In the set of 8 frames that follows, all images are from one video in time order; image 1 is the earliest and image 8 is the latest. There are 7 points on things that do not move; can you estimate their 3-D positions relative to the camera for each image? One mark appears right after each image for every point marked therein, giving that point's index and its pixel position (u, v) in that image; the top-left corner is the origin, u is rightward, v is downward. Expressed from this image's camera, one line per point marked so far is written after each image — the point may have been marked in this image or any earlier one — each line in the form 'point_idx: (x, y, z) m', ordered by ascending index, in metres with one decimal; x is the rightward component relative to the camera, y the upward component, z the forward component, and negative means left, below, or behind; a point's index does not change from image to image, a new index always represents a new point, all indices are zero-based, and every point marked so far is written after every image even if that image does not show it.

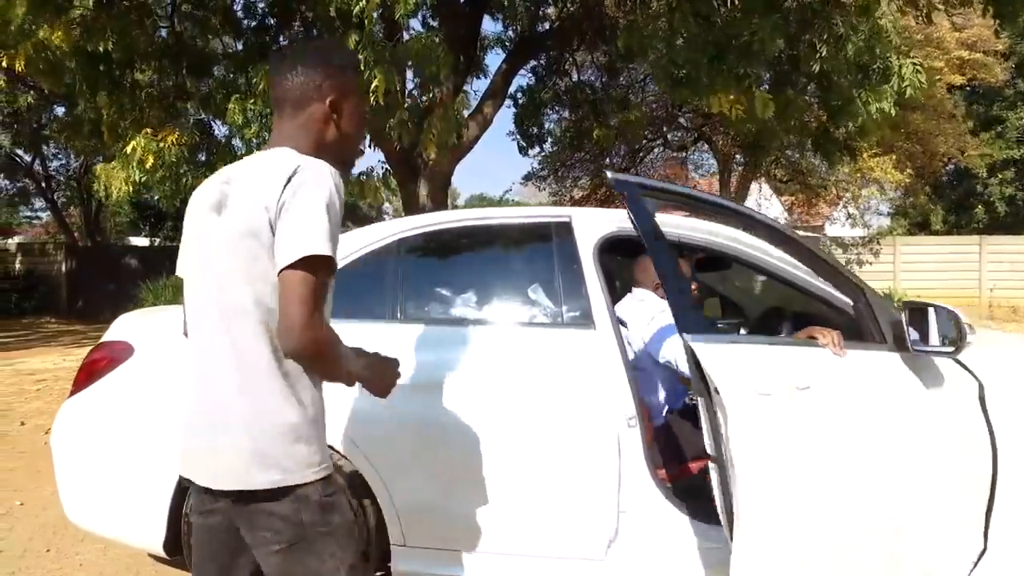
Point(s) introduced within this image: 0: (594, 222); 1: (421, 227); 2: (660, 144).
0: (+0.4, +0.4, +3.5) m
1: (-0.5, +0.3, +3.4) m
2: (+4.4, +4.3, +18.7) m
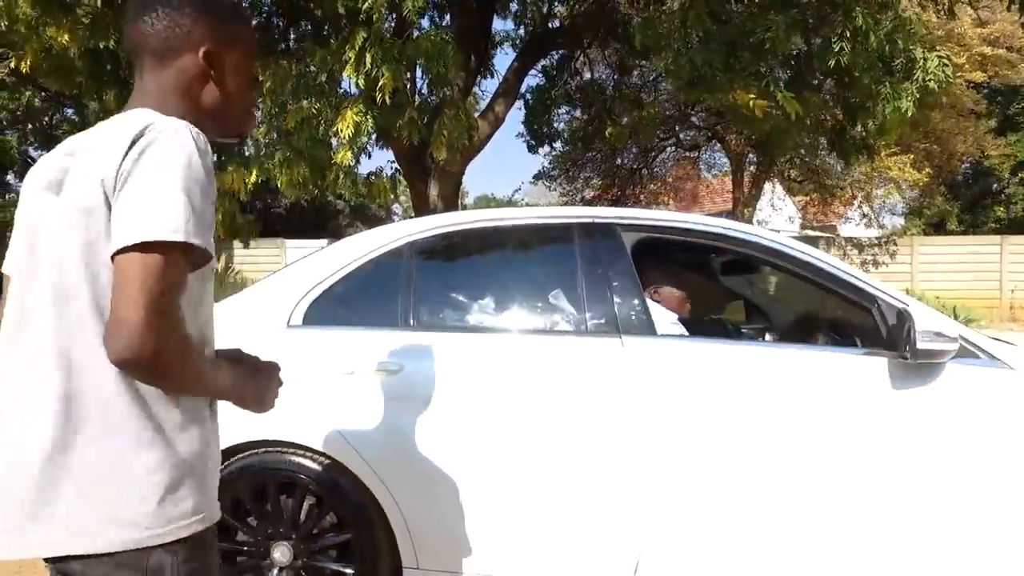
0: (+0.5, +0.3, +3.2) m
1: (-0.4, +0.3, +3.2) m
2: (+4.8, +4.2, +18.4) m
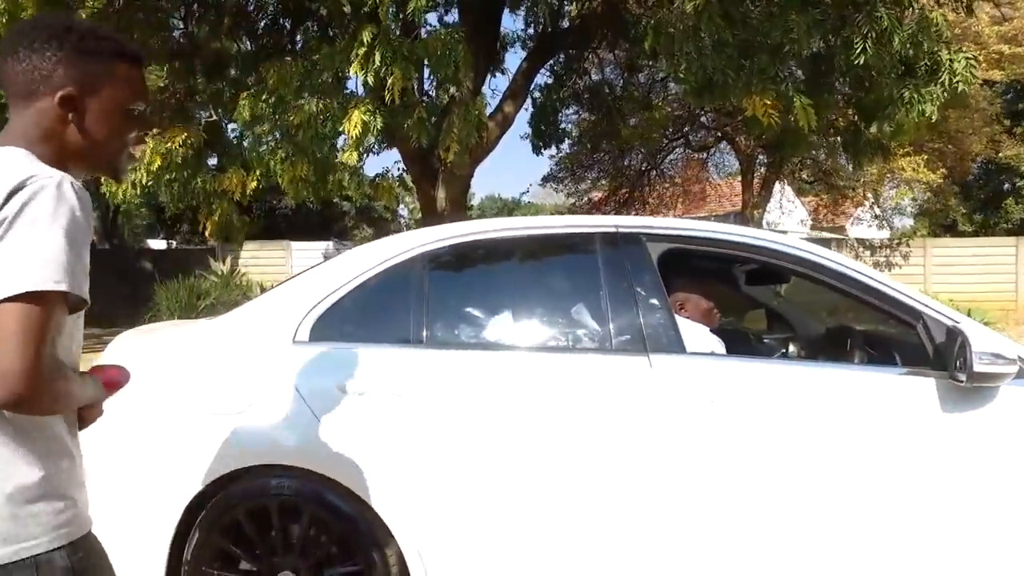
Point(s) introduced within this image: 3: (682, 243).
0: (+0.6, +0.3, +3.1) m
1: (-0.3, +0.2, +3.1) m
2: (+5.0, +4.1, +18.2) m
3: (+0.9, +0.2, +3.1) m
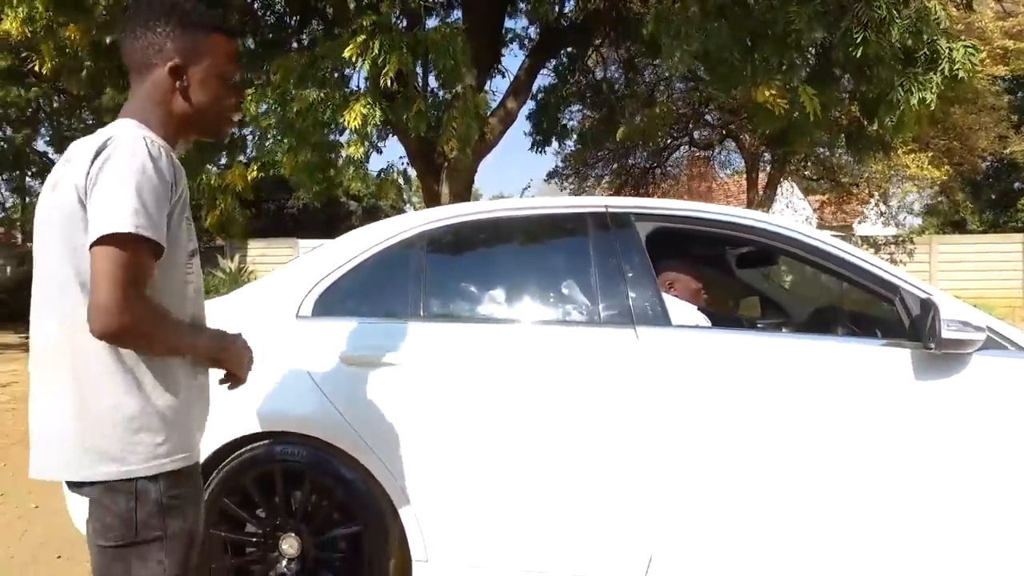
0: (+0.6, +0.4, +3.2) m
1: (-0.3, +0.4, +3.2) m
2: (+5.1, +4.2, +18.3) m
3: (+0.9, +0.3, +3.2) m
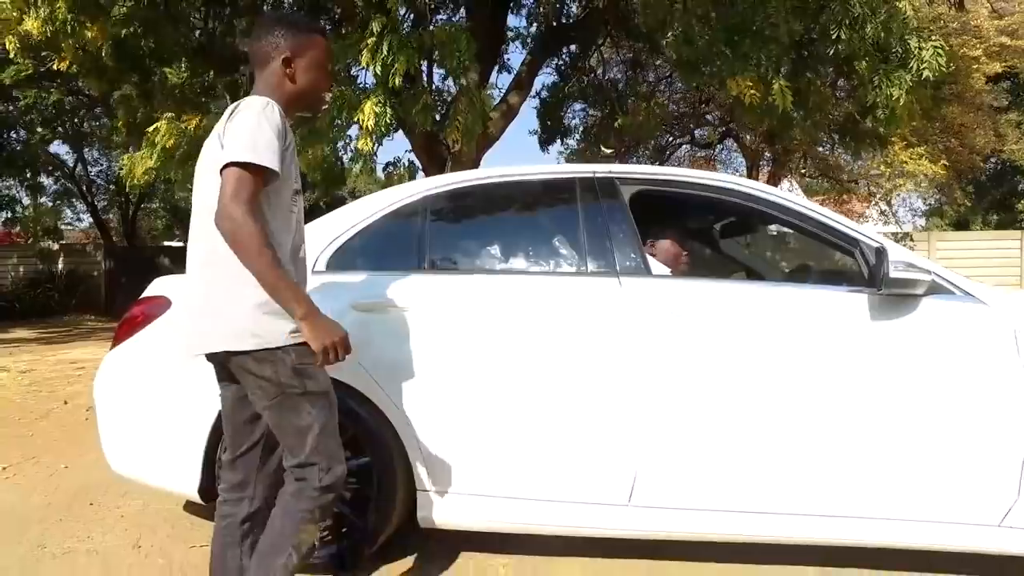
0: (+0.6, +0.6, +3.5) m
1: (-0.4, +0.6, +3.5) m
2: (+5.2, +4.4, +18.6) m
3: (+0.8, +0.6, +3.5) m
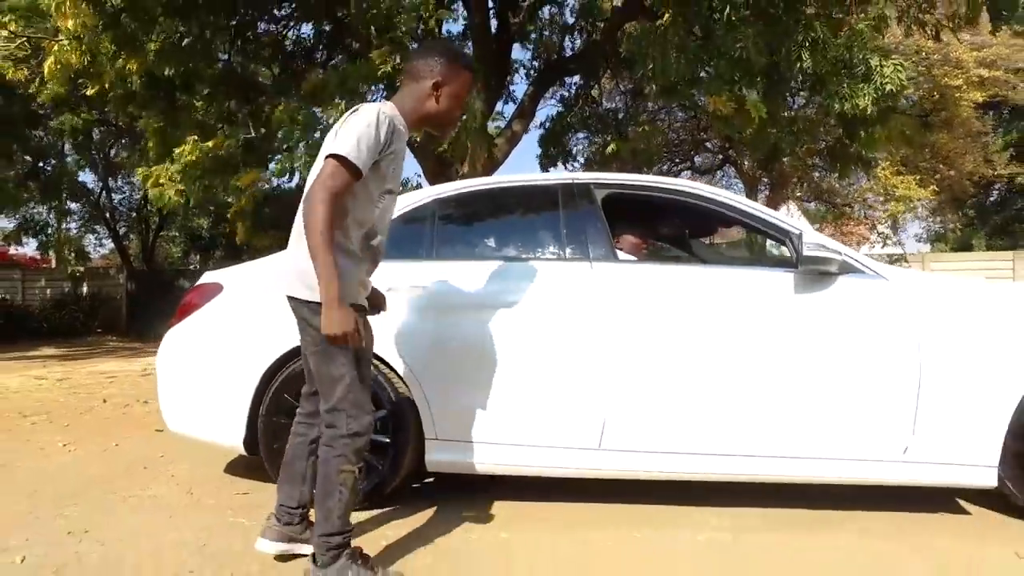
0: (+0.5, +0.7, +4.2) m
1: (-0.4, +0.7, +4.2) m
2: (+5.4, +3.8, +19.4) m
3: (+0.8, +0.7, +4.2) m
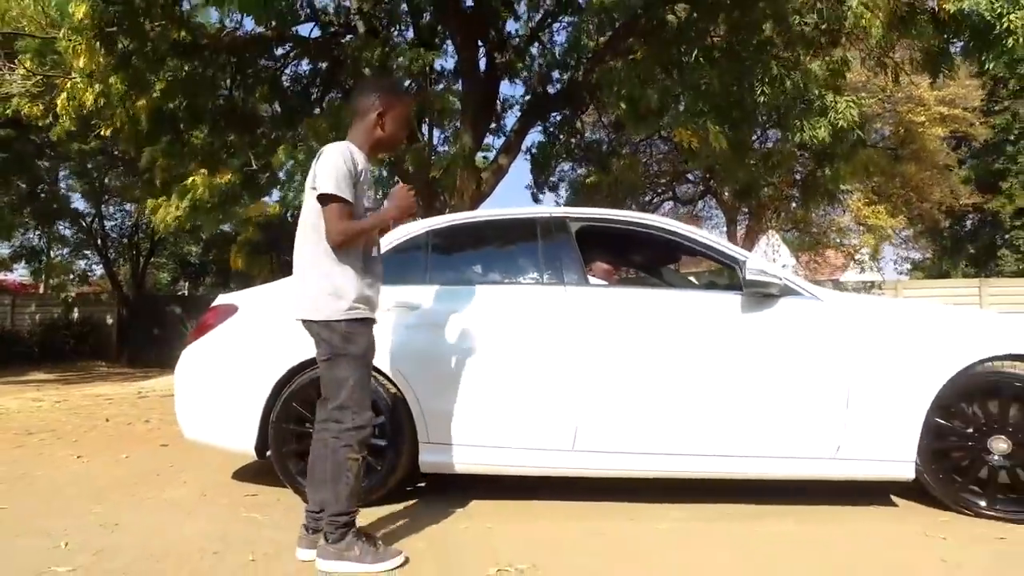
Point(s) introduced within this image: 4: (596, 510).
0: (+0.4, +0.5, +4.8) m
1: (-0.5, +0.5, +4.8) m
2: (+5.0, +3.0, +20.2) m
3: (+0.7, +0.5, +4.8) m
4: (+0.6, -1.5, +4.4) m
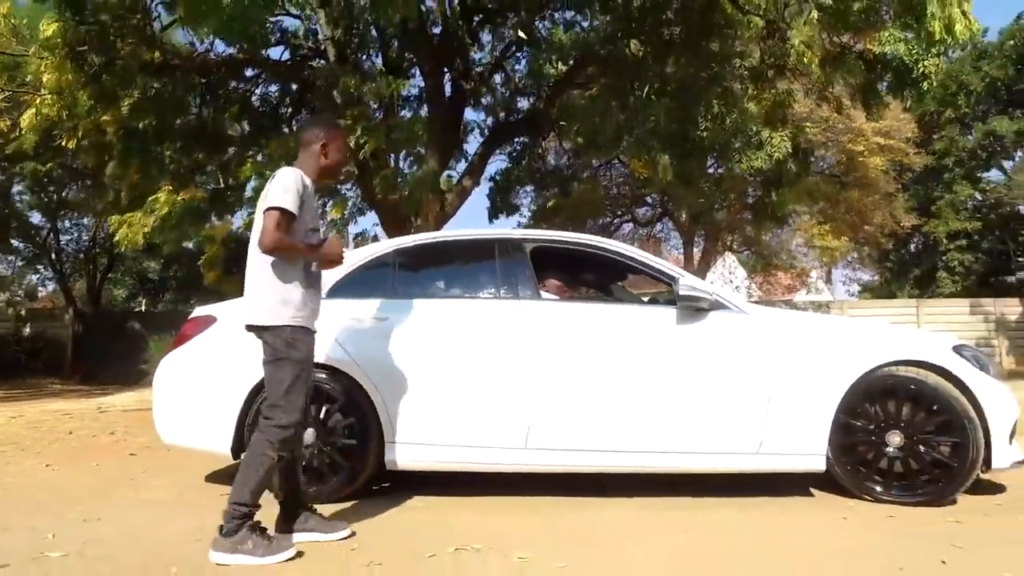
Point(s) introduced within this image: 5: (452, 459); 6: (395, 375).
0: (+0.1, +0.4, +5.3) m
1: (-0.8, +0.4, +5.2) m
2: (+3.8, +2.3, +20.9) m
3: (+0.4, +0.4, +5.3) m
4: (+0.3, -1.7, +4.8) m
5: (-0.4, -1.3, +4.7) m
6: (-0.9, -0.7, +4.8) m
